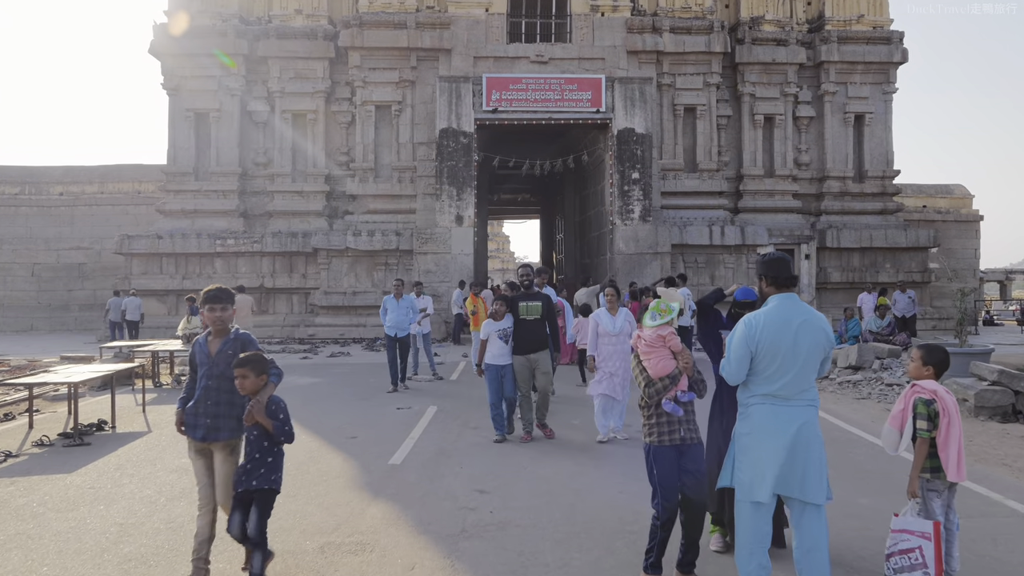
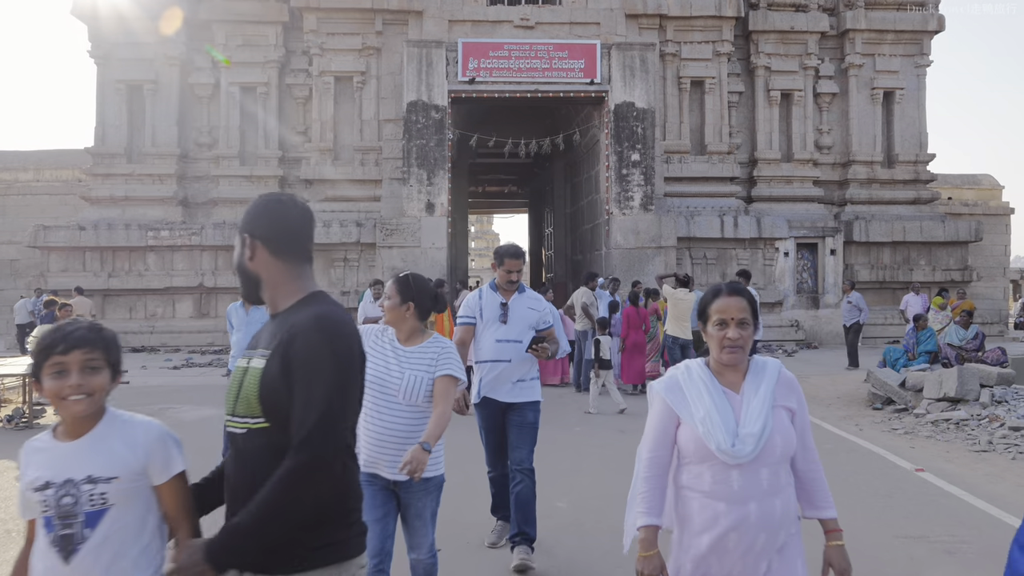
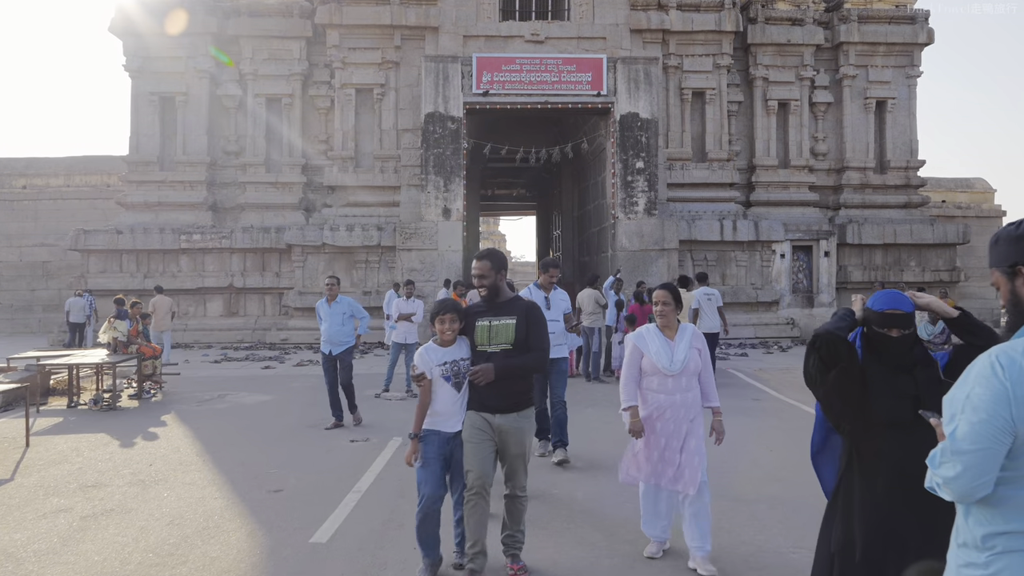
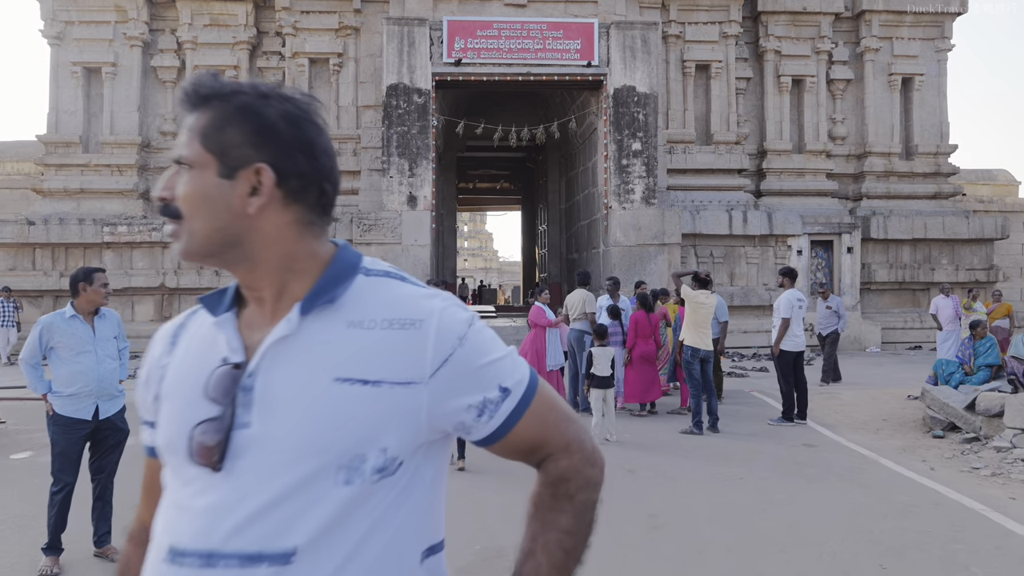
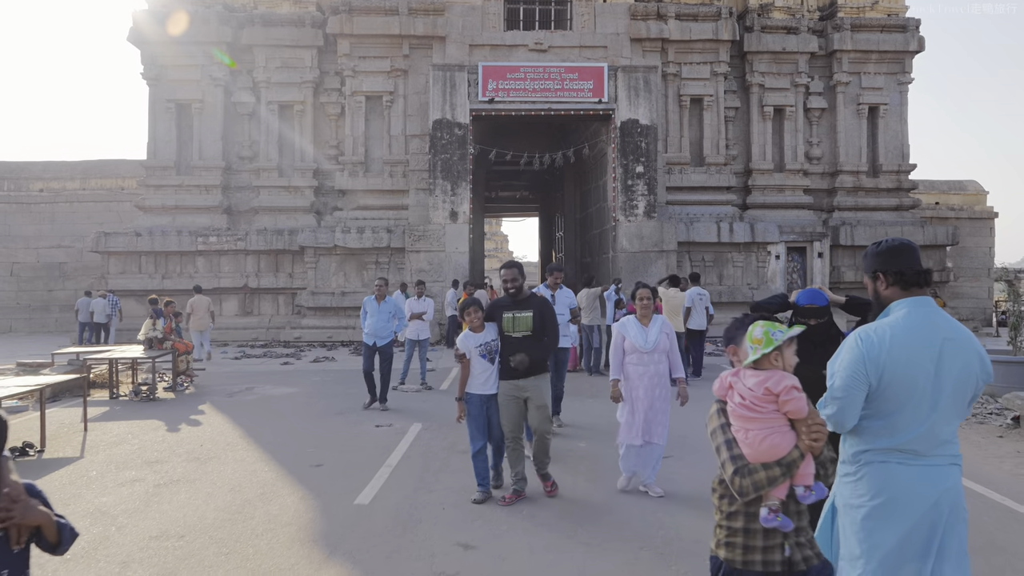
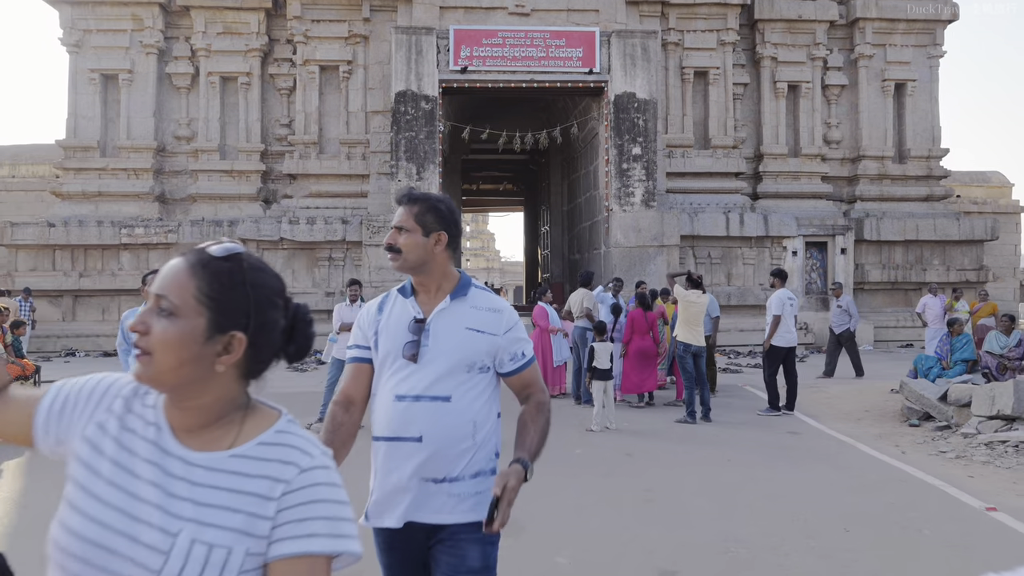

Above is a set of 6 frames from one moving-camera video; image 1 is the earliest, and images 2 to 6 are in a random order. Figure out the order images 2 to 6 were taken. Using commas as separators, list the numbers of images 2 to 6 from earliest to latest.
5, 3, 2, 6, 4
